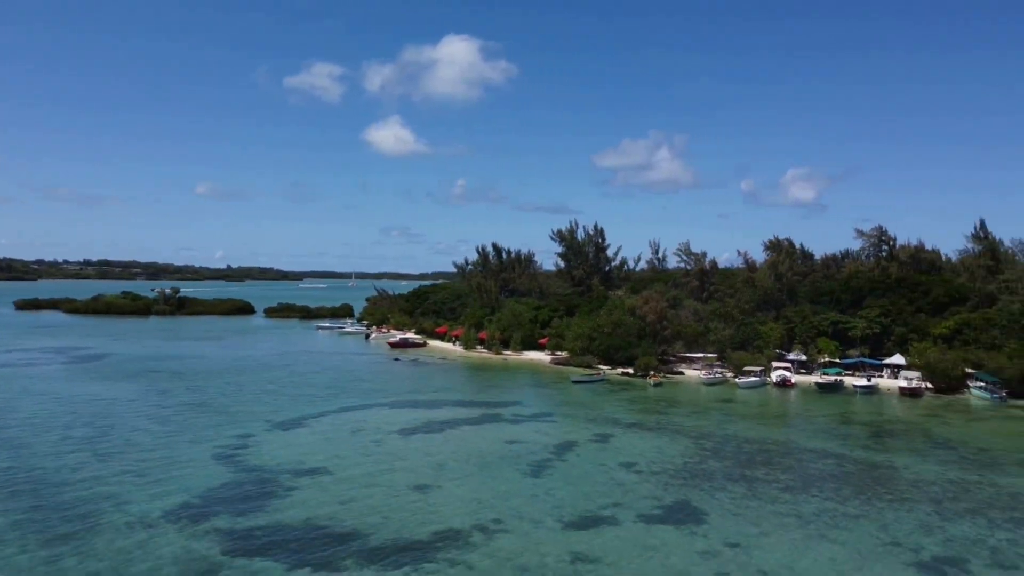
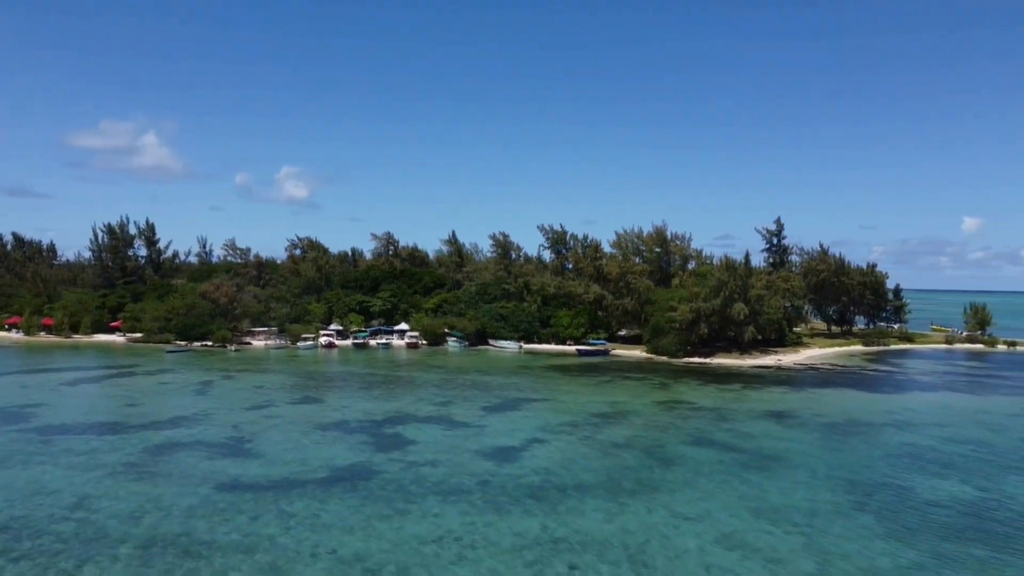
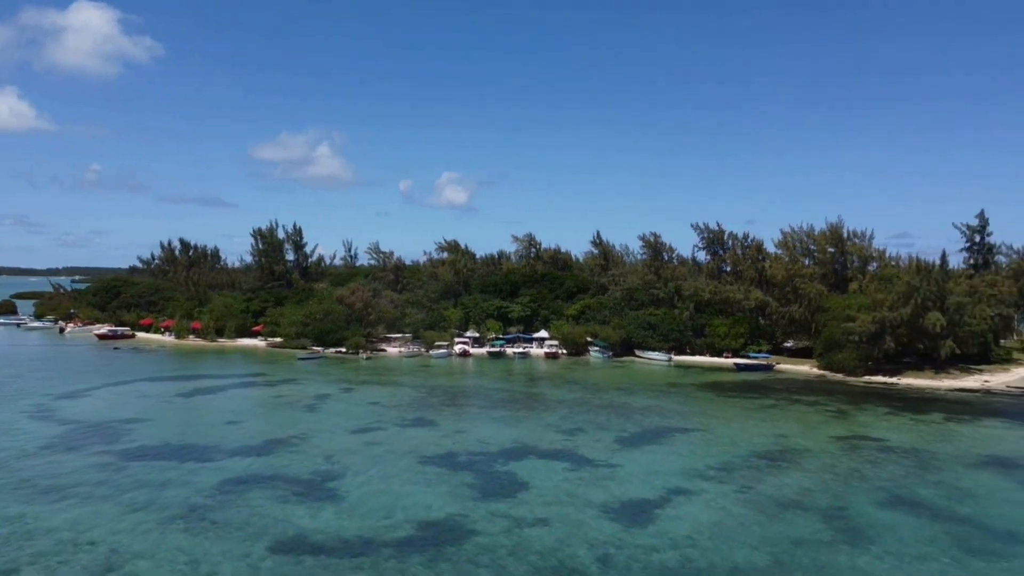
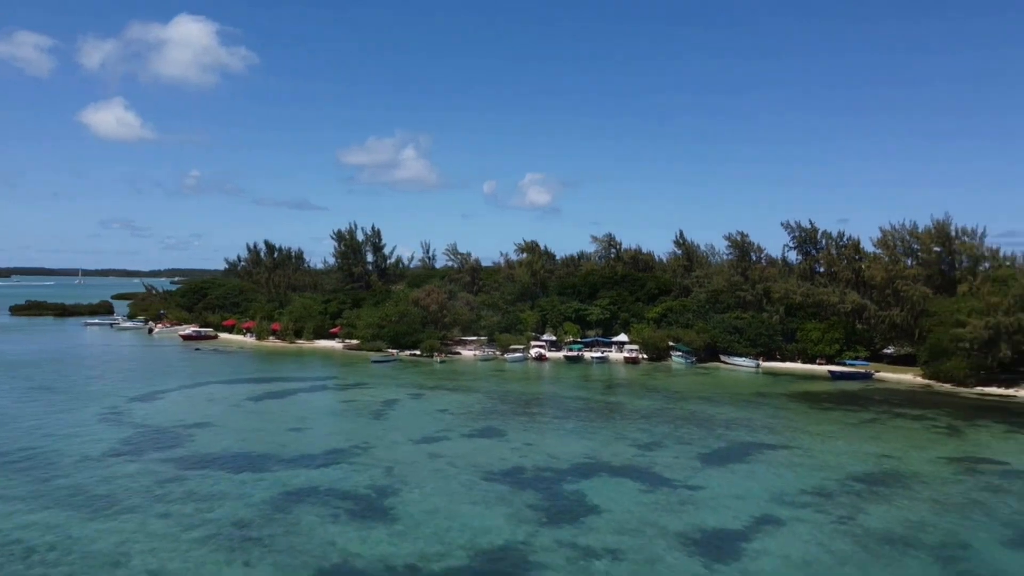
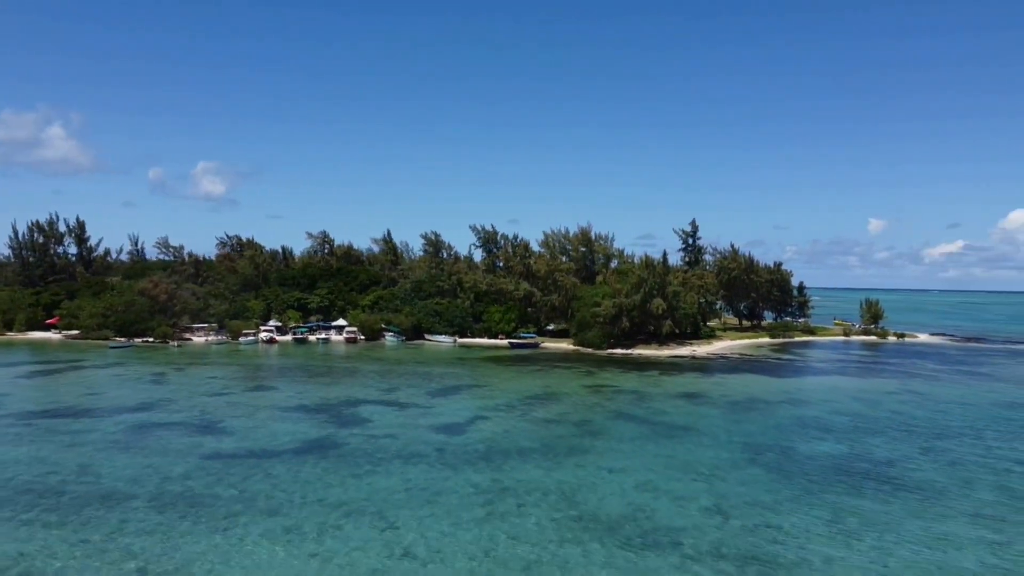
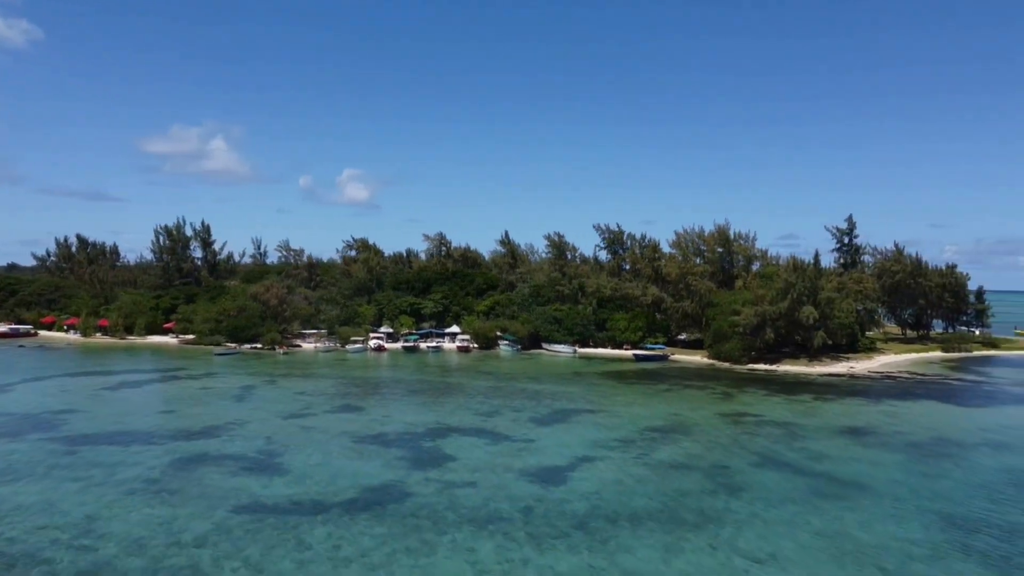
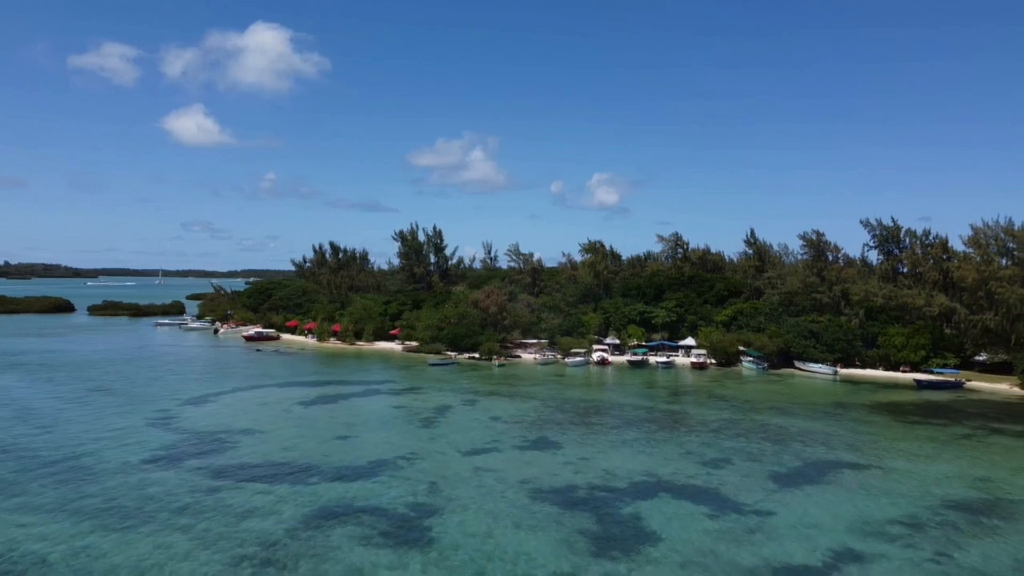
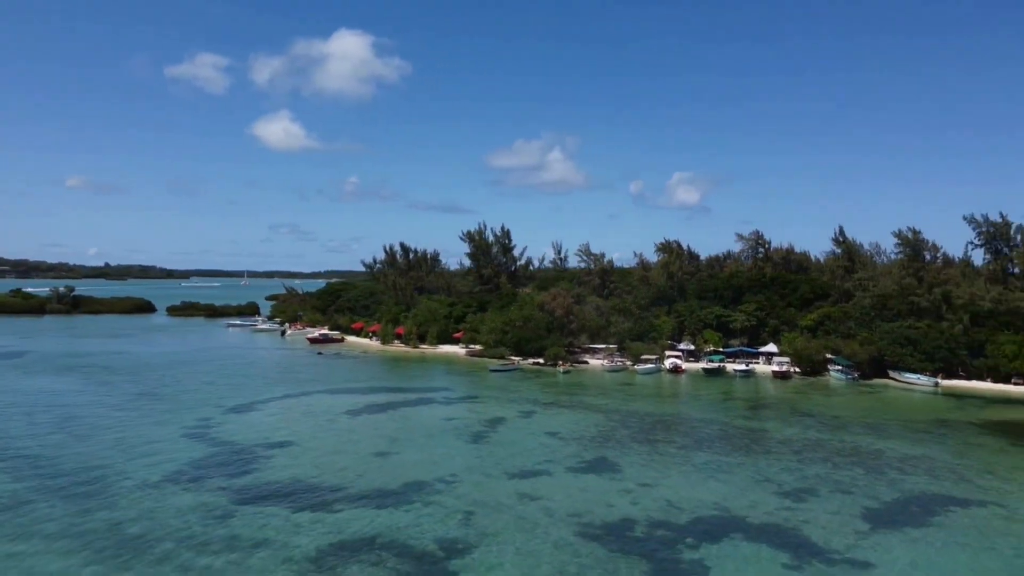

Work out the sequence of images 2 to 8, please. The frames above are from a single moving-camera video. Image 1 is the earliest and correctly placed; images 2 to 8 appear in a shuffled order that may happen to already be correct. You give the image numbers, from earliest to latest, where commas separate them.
8, 7, 4, 3, 6, 2, 5
